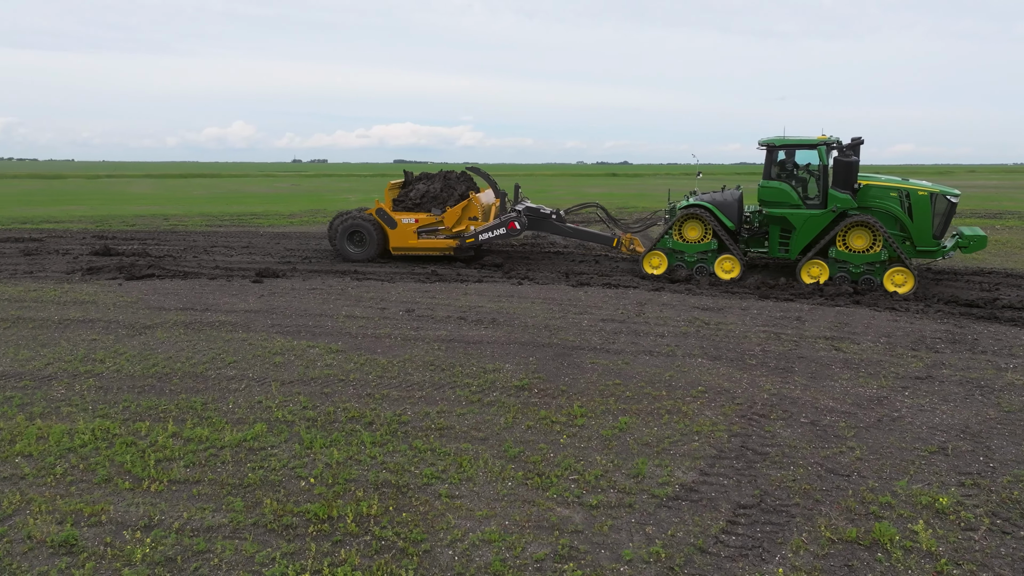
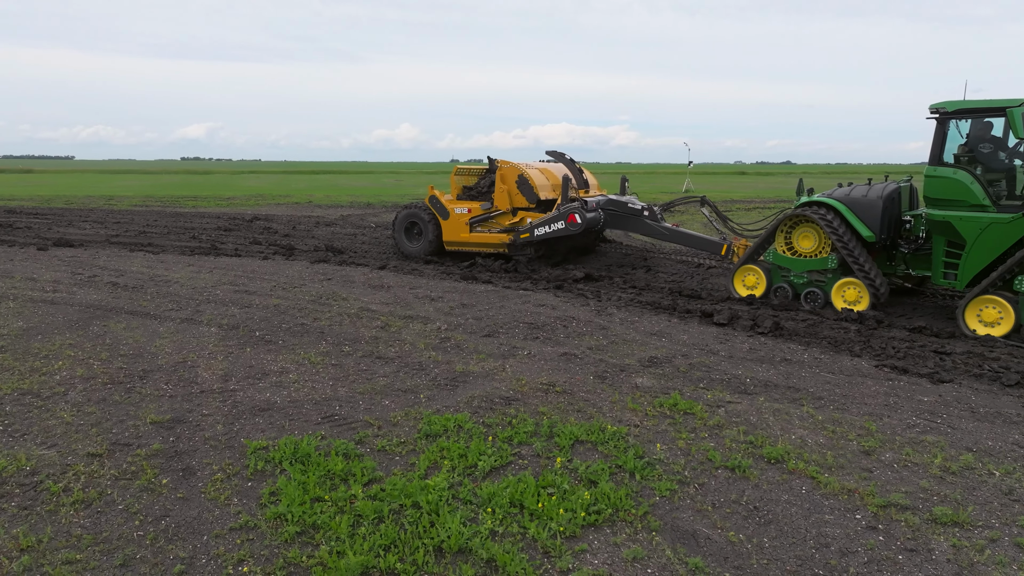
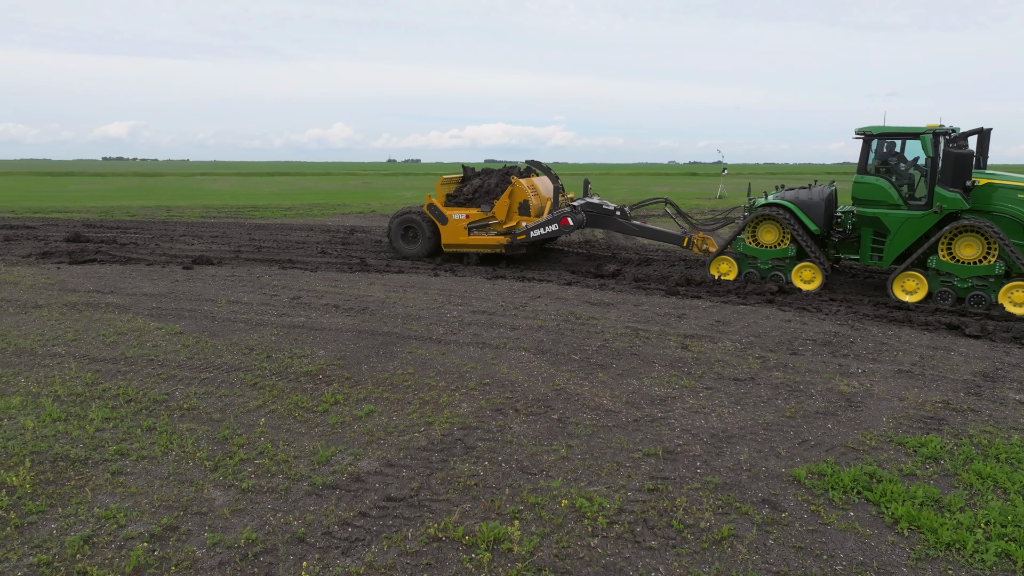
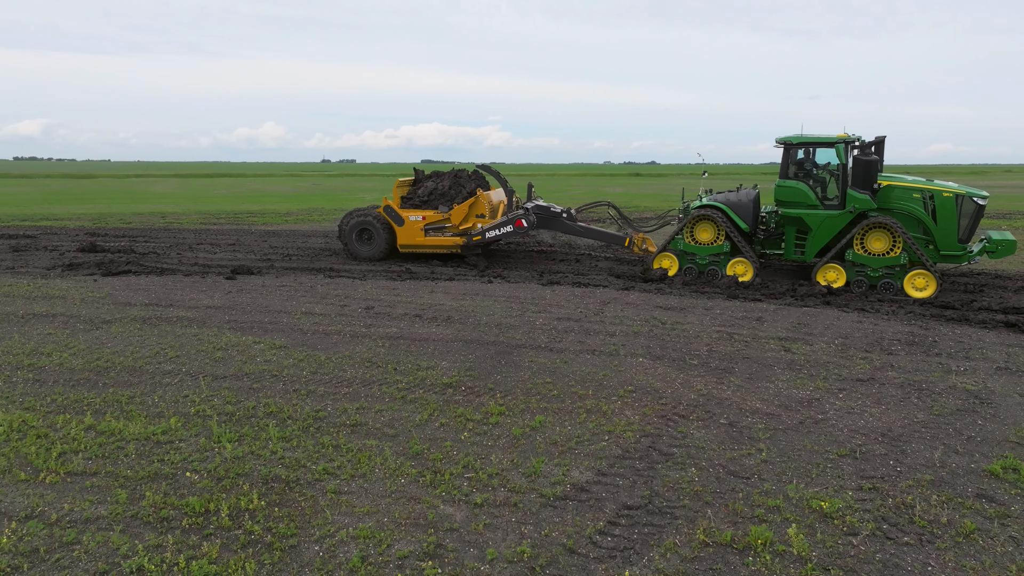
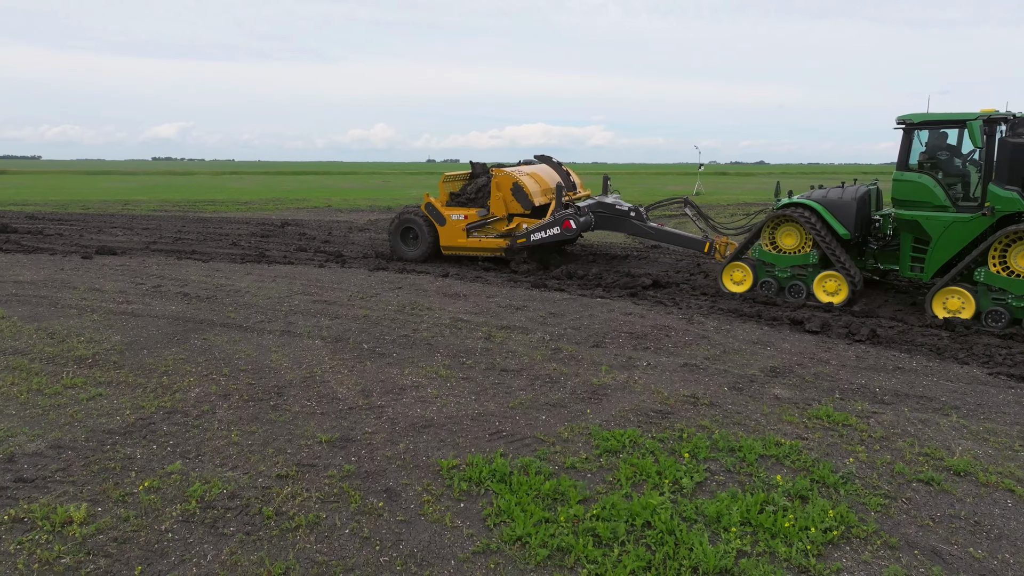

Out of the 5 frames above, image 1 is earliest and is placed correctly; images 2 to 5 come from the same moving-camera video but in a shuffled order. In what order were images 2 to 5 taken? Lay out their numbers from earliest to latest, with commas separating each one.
4, 3, 5, 2
